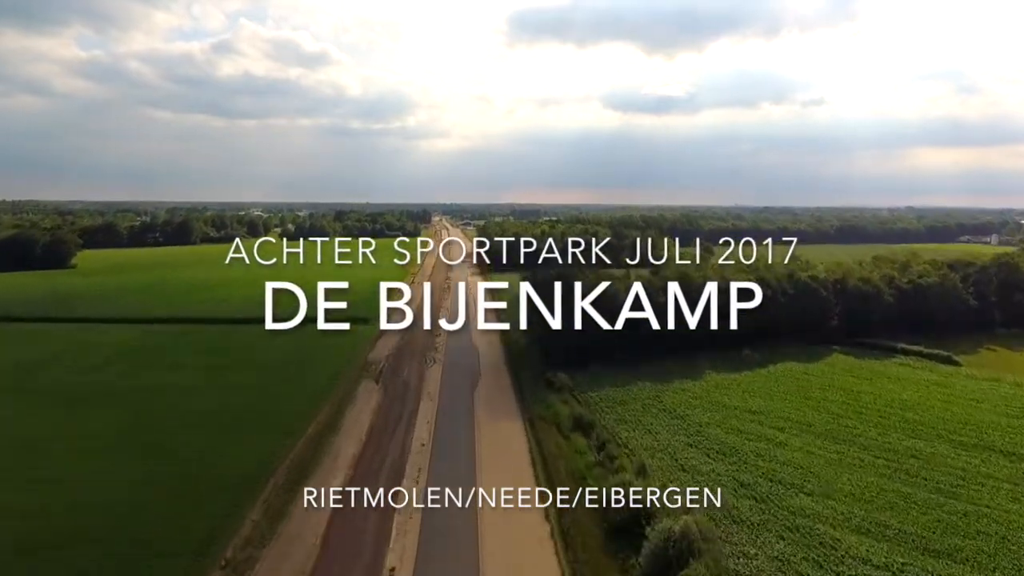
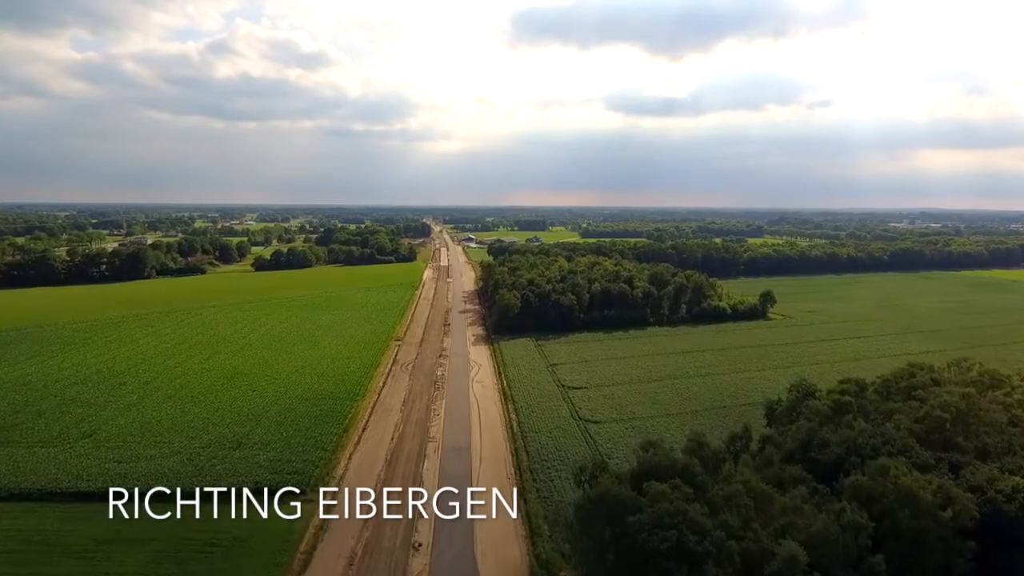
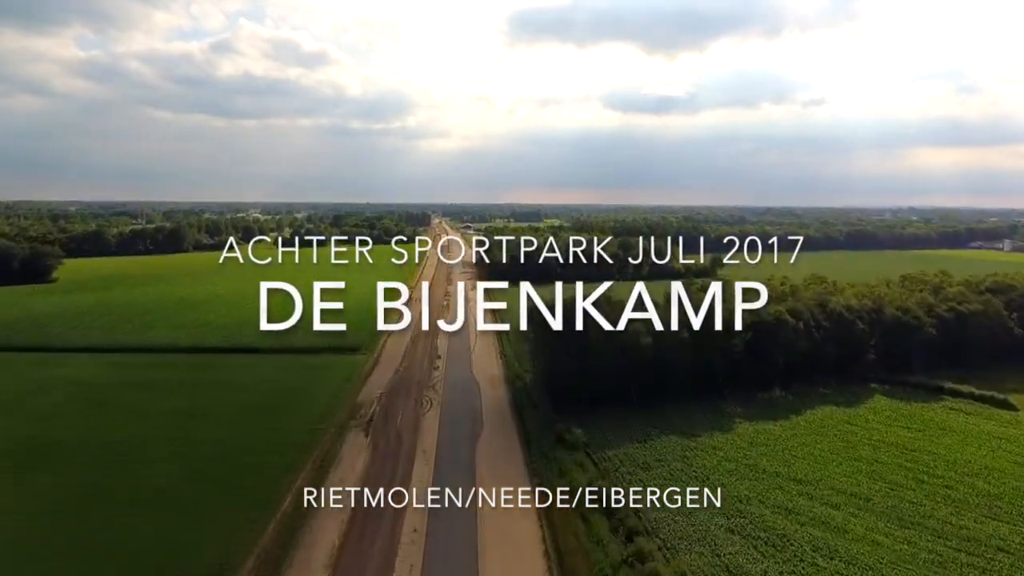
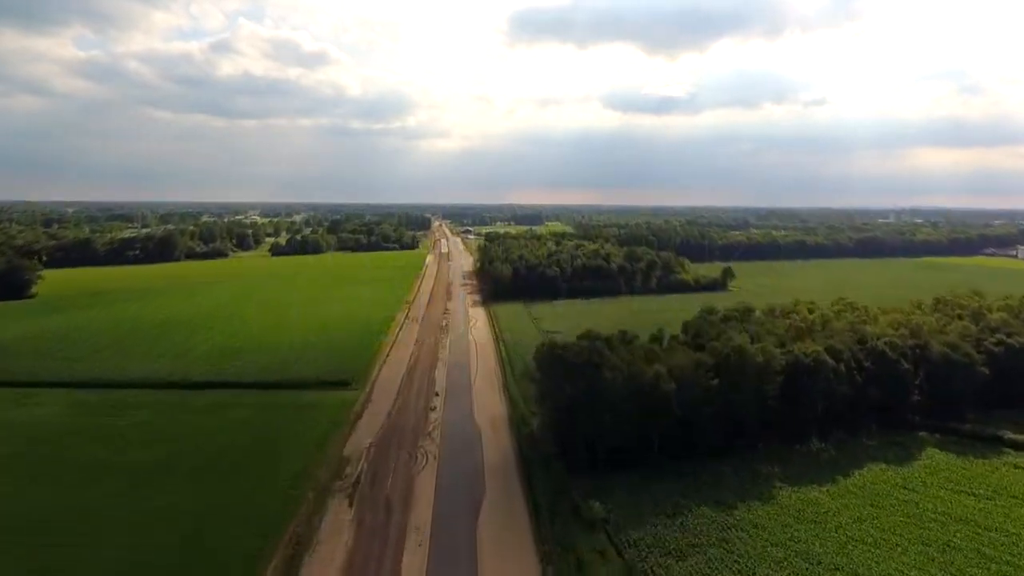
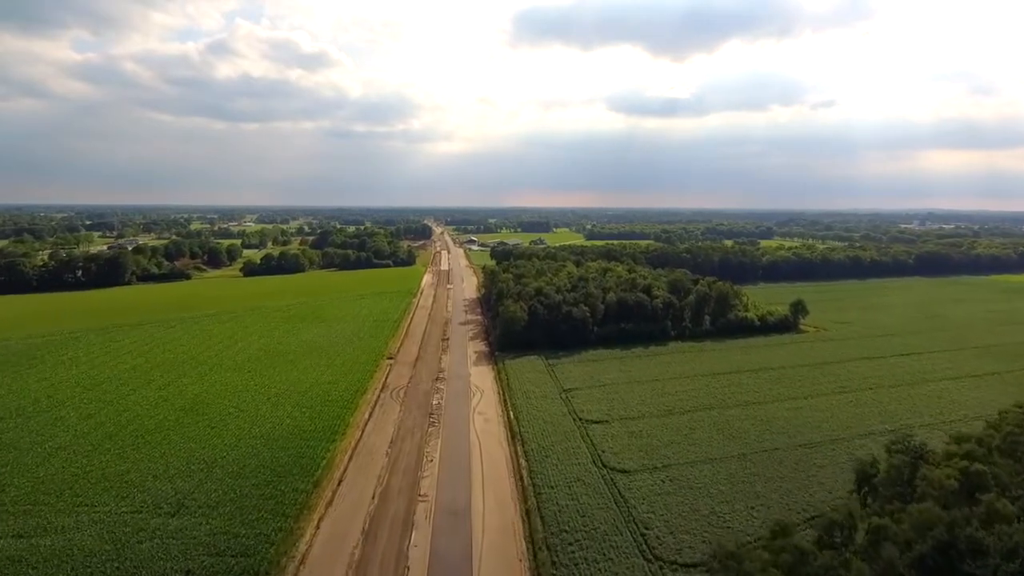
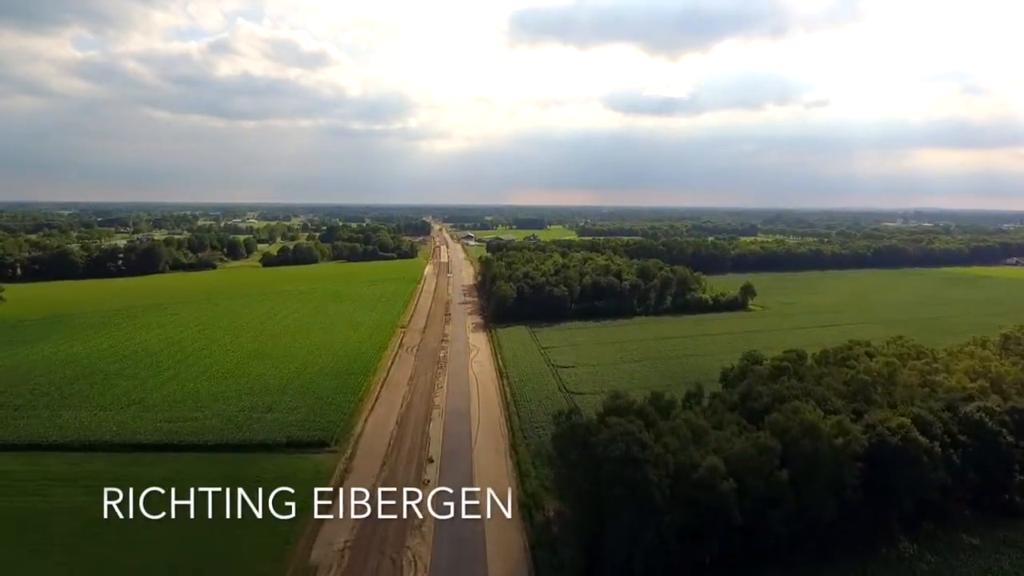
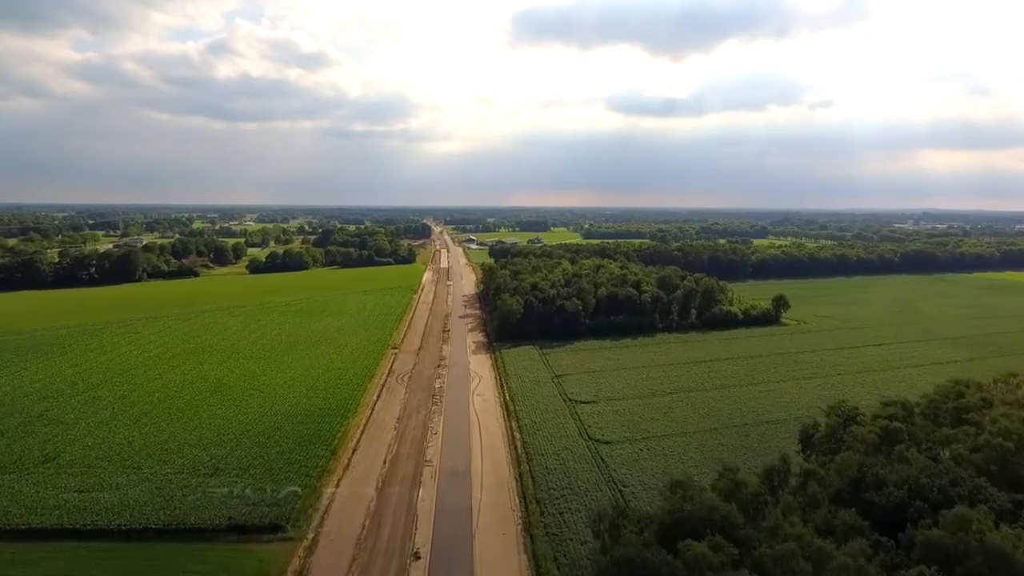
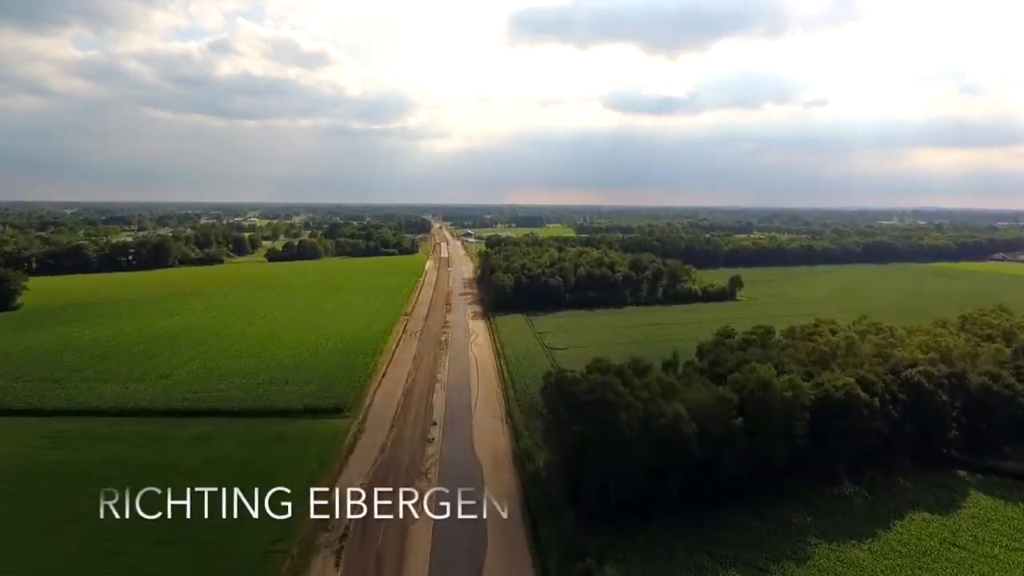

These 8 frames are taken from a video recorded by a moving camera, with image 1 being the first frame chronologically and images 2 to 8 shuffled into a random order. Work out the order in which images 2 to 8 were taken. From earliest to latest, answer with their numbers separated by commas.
3, 4, 8, 6, 2, 7, 5
